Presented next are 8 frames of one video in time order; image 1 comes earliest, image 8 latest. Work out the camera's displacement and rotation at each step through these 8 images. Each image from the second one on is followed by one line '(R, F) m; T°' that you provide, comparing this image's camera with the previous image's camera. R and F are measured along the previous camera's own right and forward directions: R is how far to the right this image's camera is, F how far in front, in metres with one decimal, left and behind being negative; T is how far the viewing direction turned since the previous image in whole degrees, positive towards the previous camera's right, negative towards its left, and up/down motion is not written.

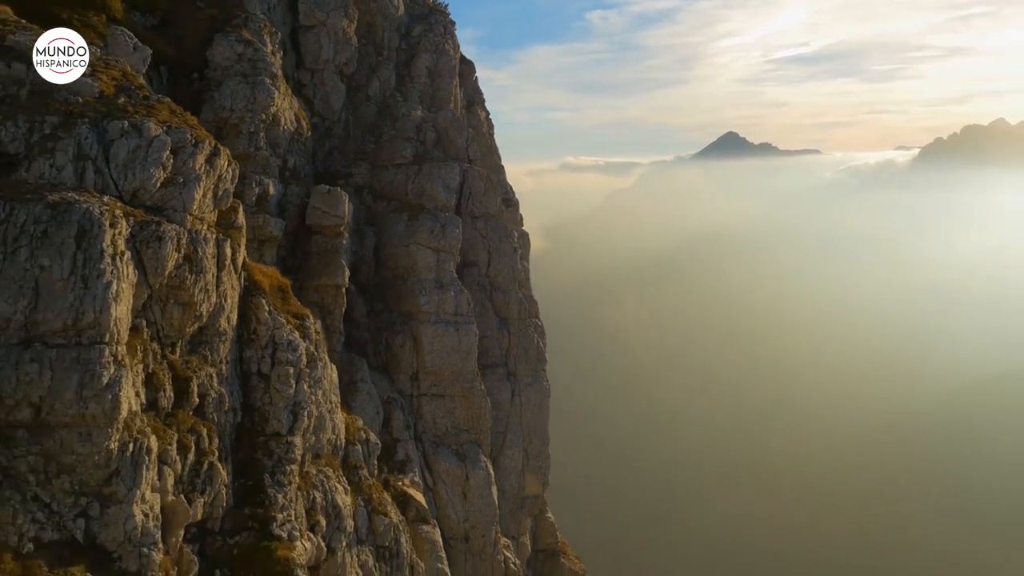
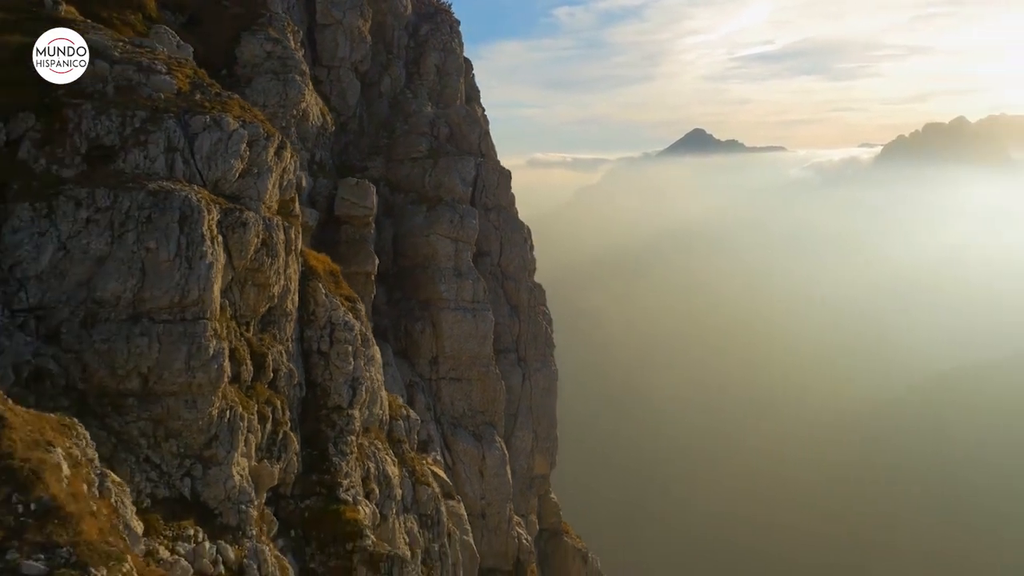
(-2.8, -2.5) m; +2°
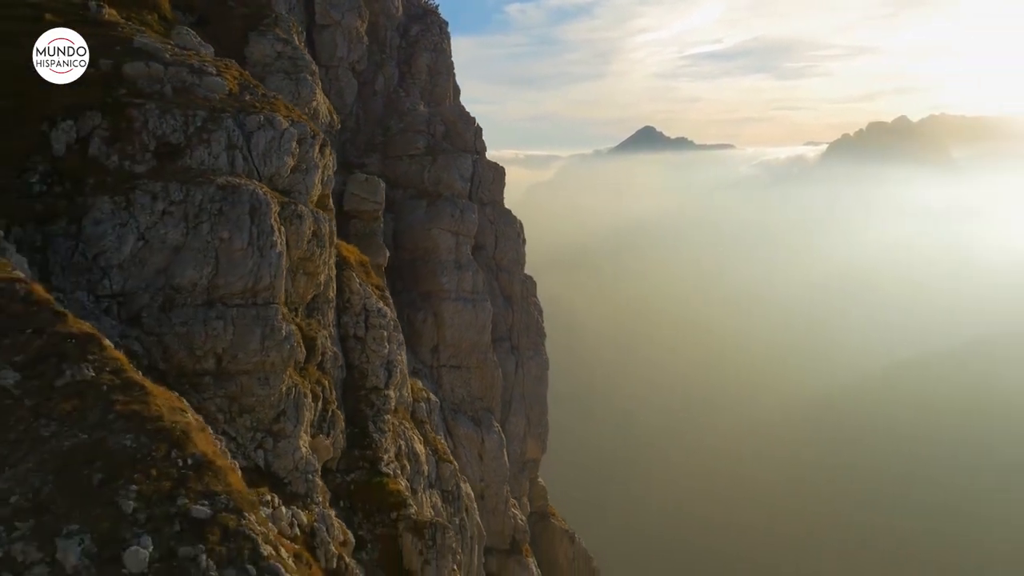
(-2.9, -2.5) m; +3°
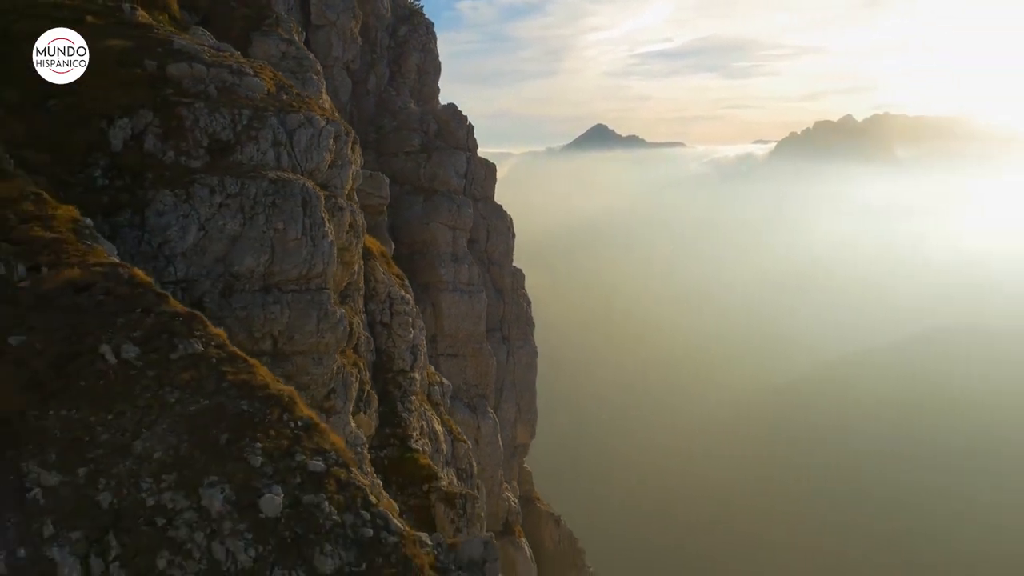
(-2.7, -2.4) m; +3°
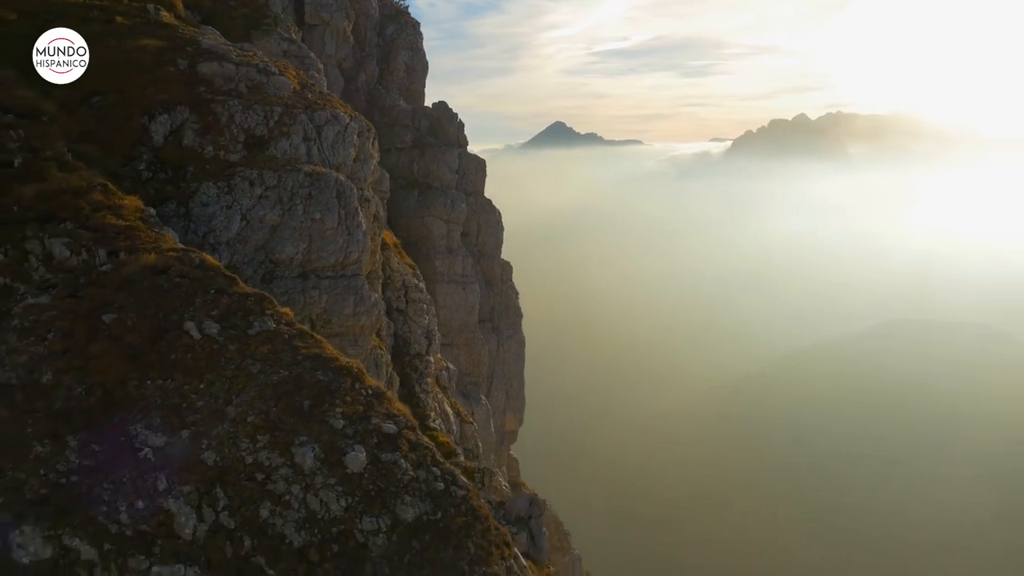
(-2.2, -2.2) m; +3°
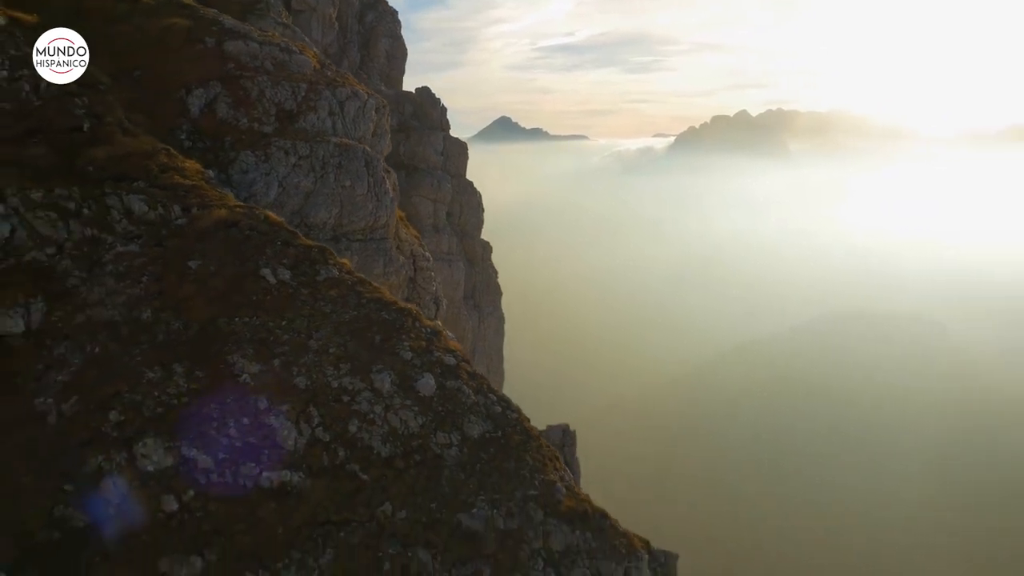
(-2.7, -2.8) m; +3°
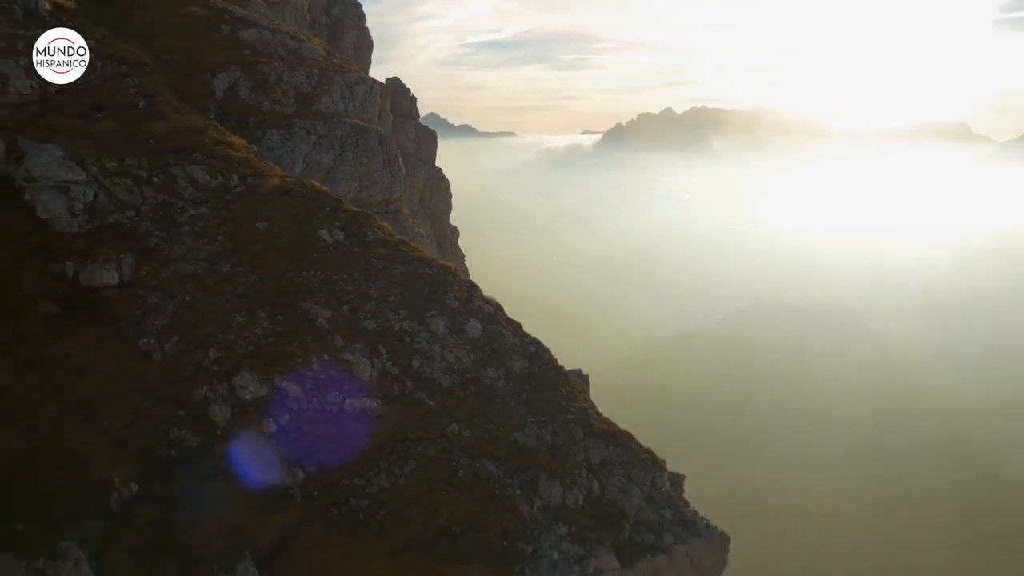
(-3.1, -3.4) m; +5°
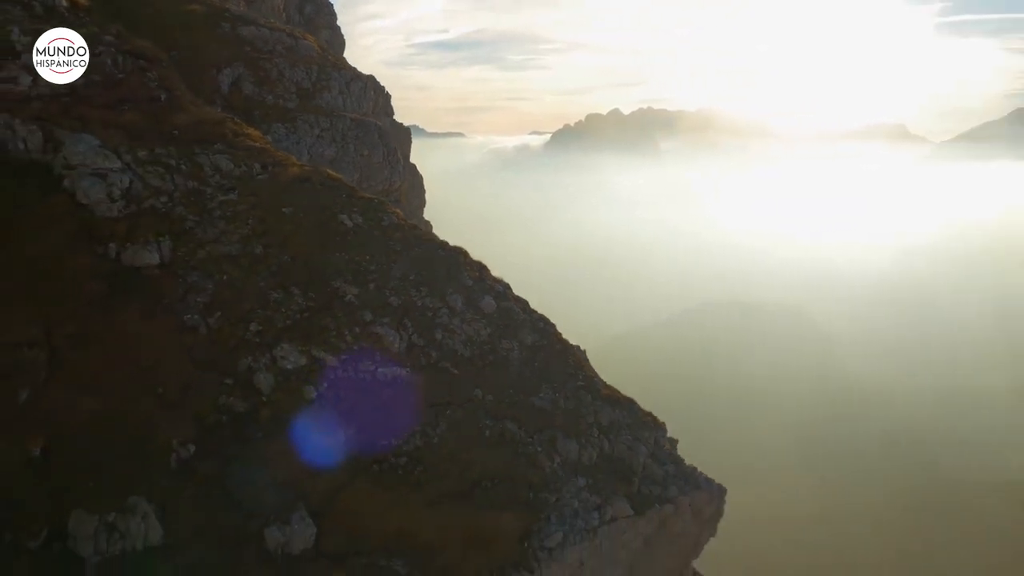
(-2.0, -2.2) m; +3°
